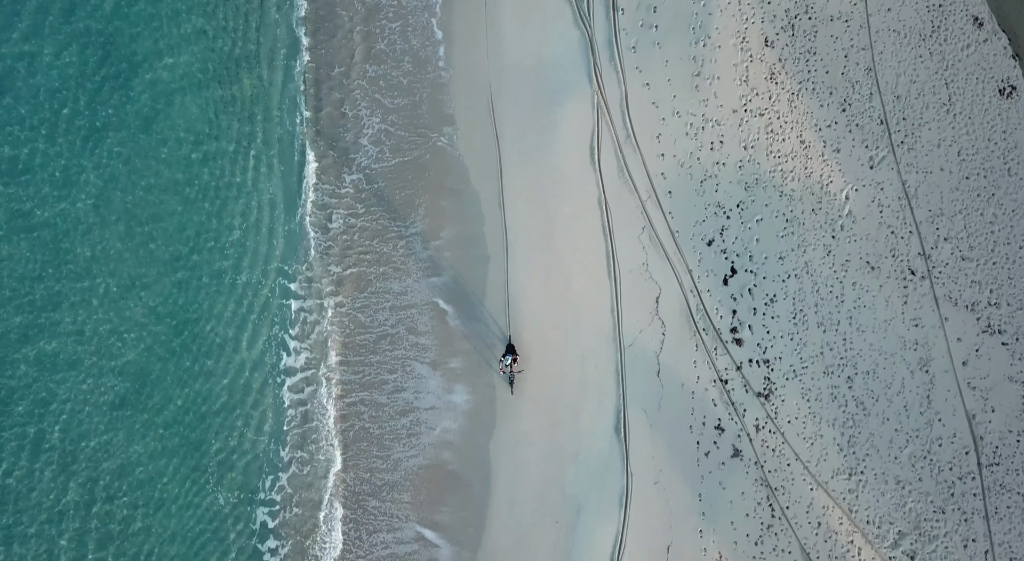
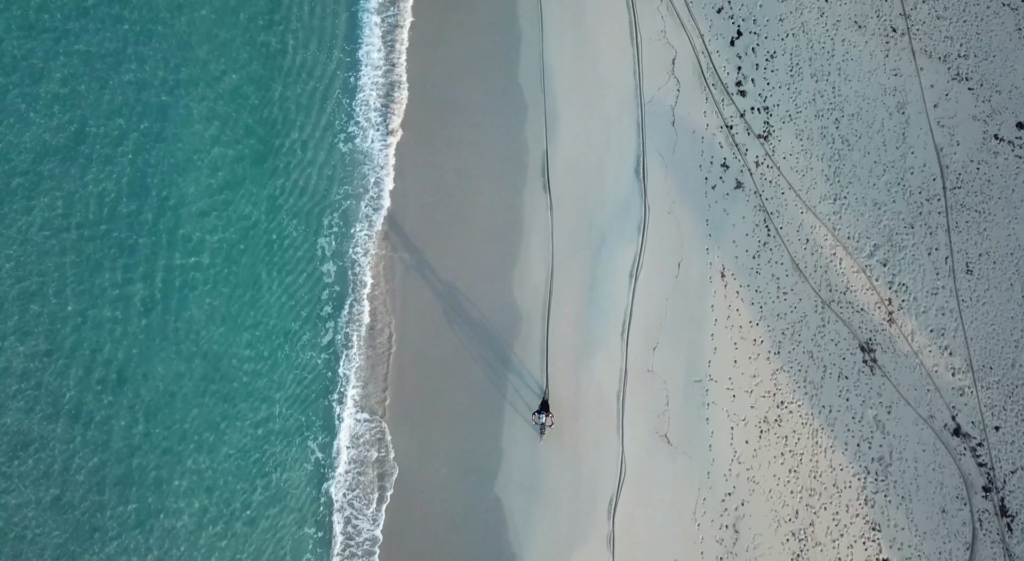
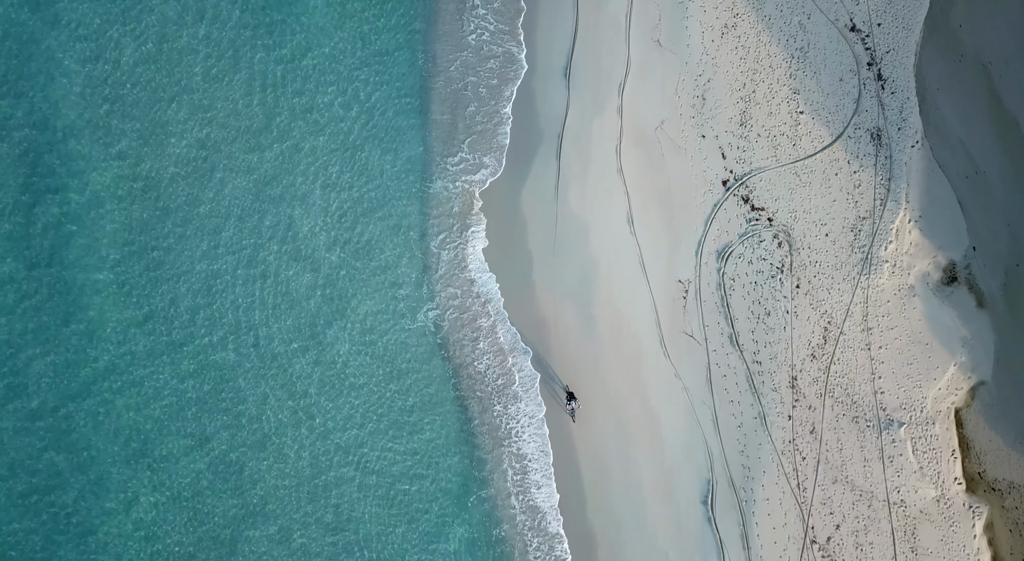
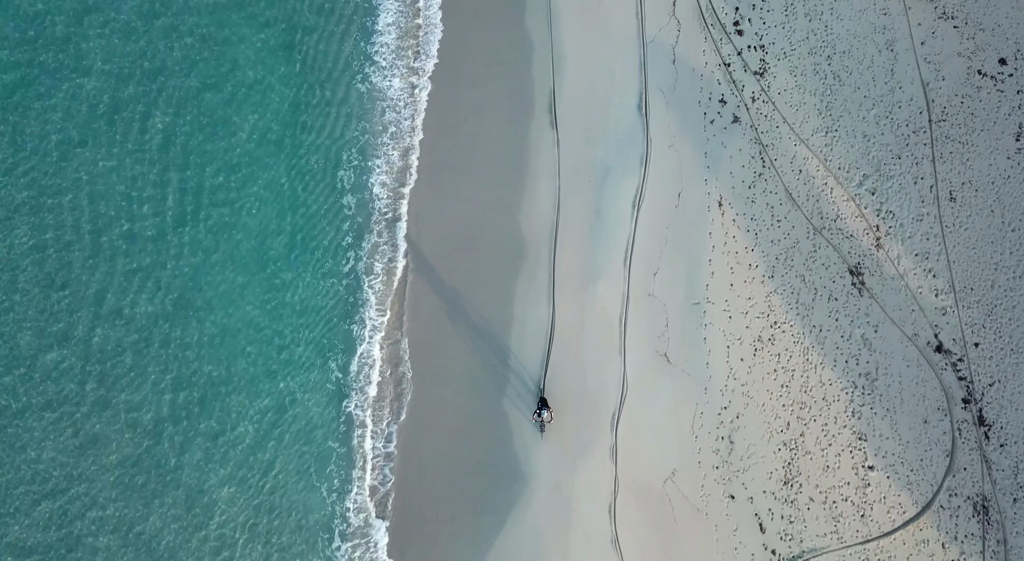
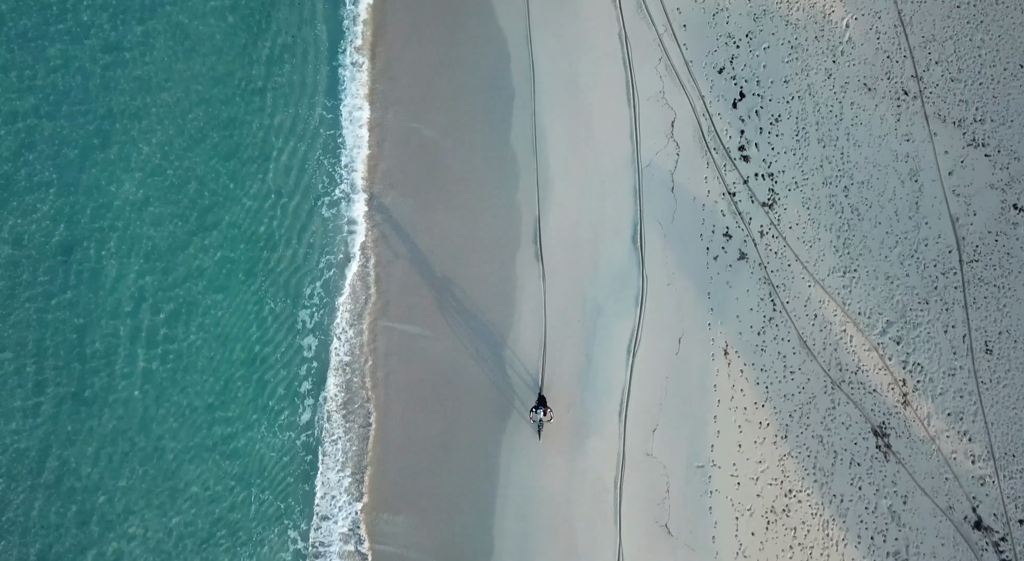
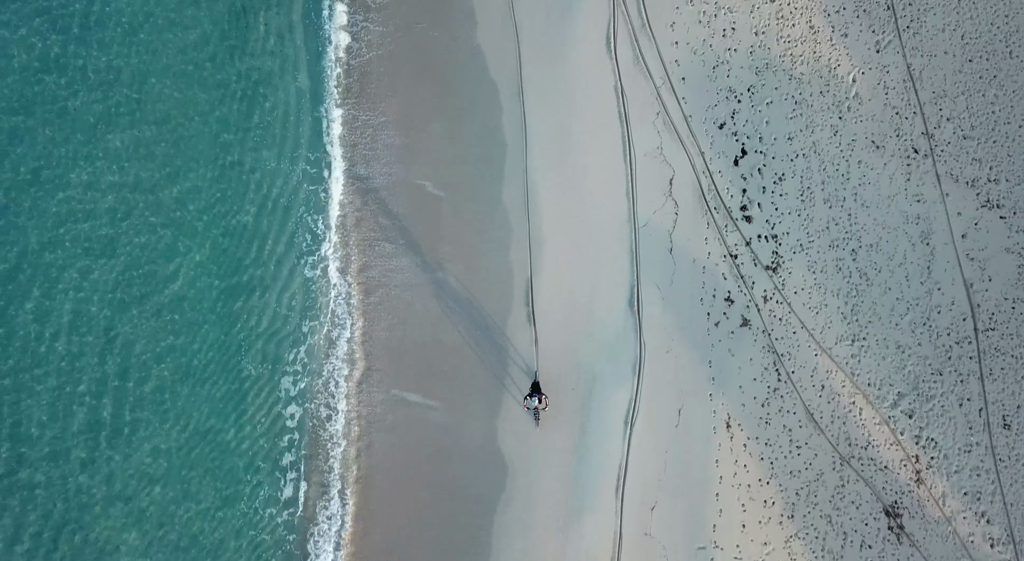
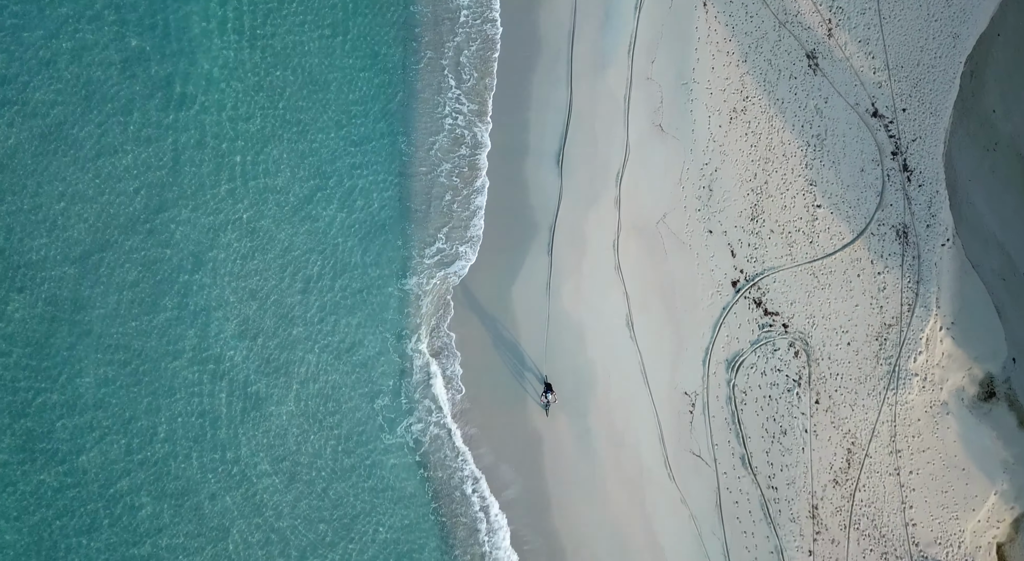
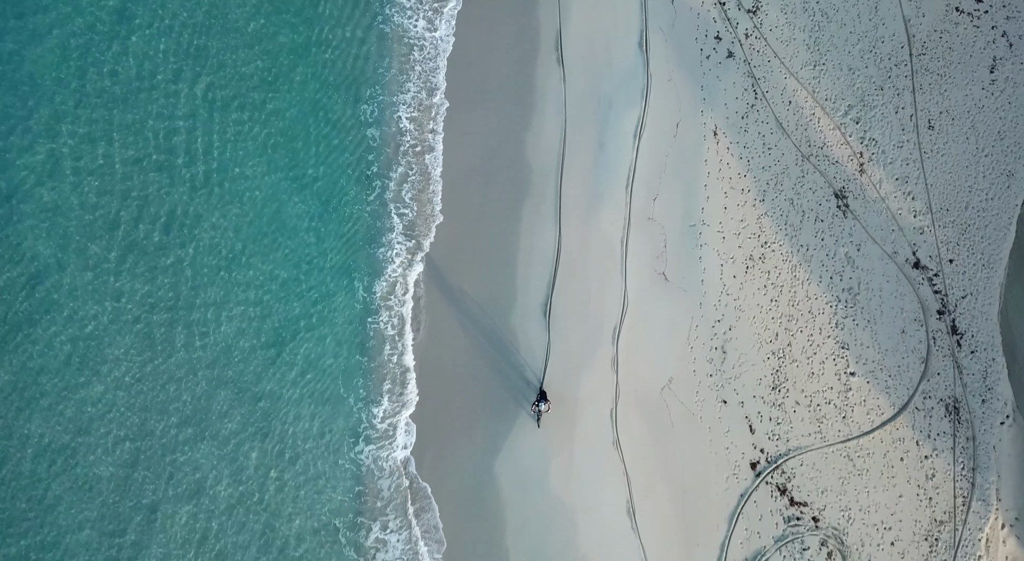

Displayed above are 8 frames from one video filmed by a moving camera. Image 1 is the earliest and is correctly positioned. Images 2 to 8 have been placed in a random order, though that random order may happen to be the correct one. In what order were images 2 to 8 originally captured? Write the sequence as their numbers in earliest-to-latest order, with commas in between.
6, 5, 2, 4, 8, 7, 3
